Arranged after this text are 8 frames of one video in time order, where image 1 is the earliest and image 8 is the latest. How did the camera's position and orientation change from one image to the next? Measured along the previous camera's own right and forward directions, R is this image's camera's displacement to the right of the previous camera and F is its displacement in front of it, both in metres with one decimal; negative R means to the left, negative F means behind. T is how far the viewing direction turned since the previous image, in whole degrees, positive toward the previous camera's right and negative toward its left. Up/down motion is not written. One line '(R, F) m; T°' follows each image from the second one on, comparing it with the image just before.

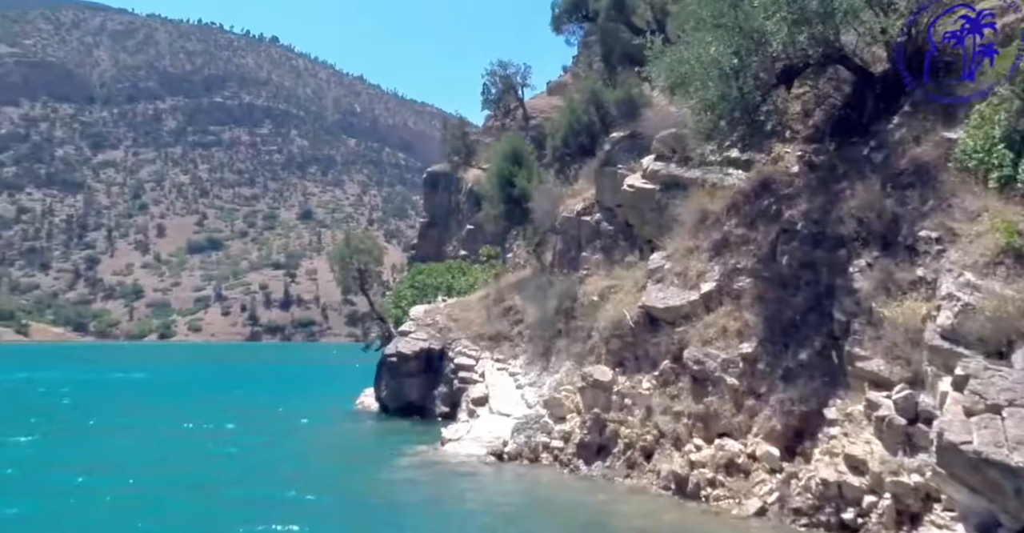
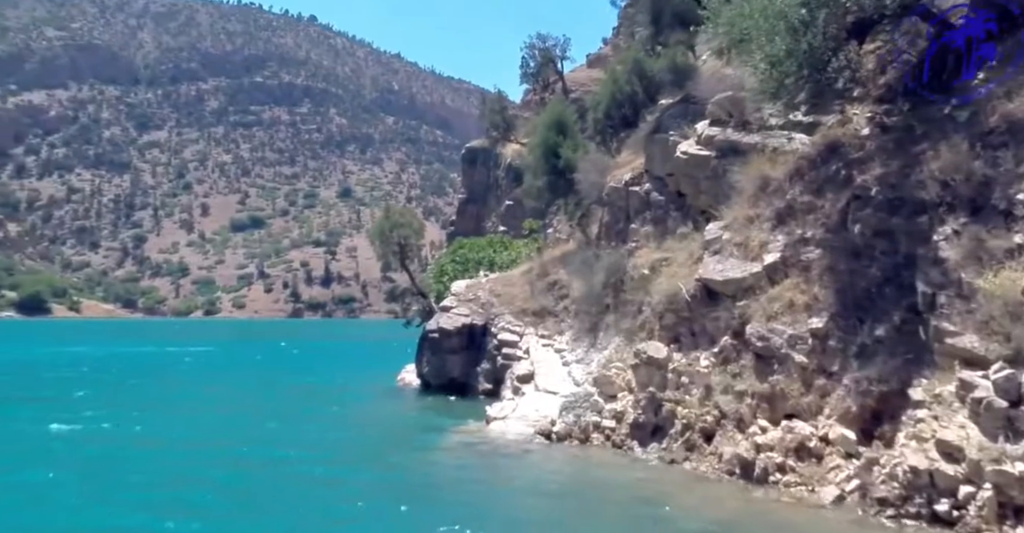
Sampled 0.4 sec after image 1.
(-0.3, +1.2) m; -2°
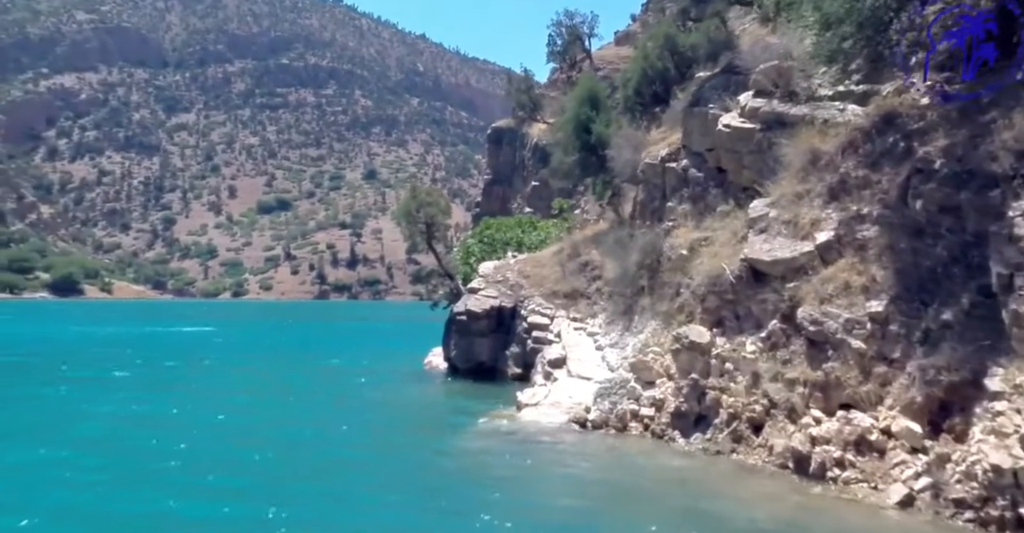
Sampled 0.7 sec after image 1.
(-0.2, +1.2) m; -2°
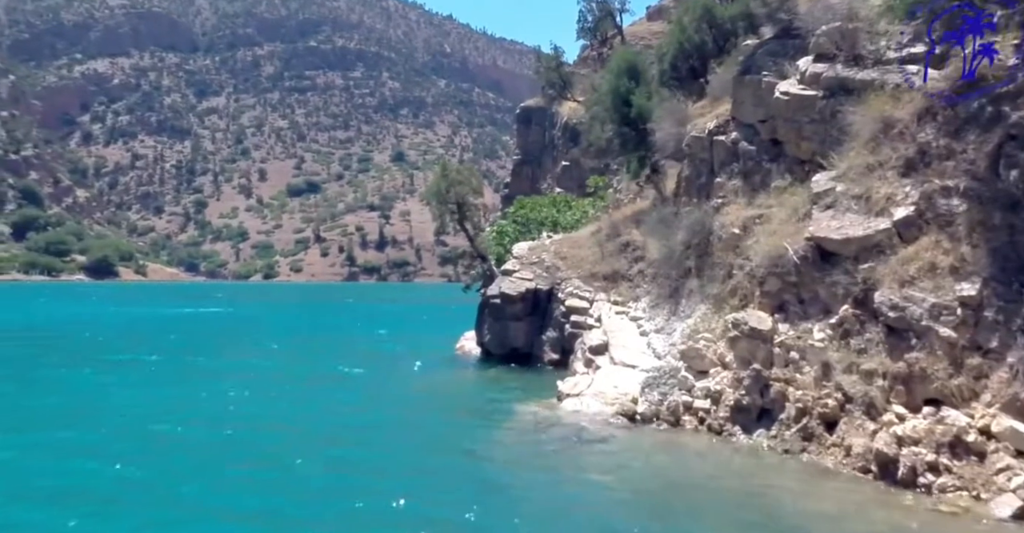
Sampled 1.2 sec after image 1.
(-0.3, +1.7) m; -2°
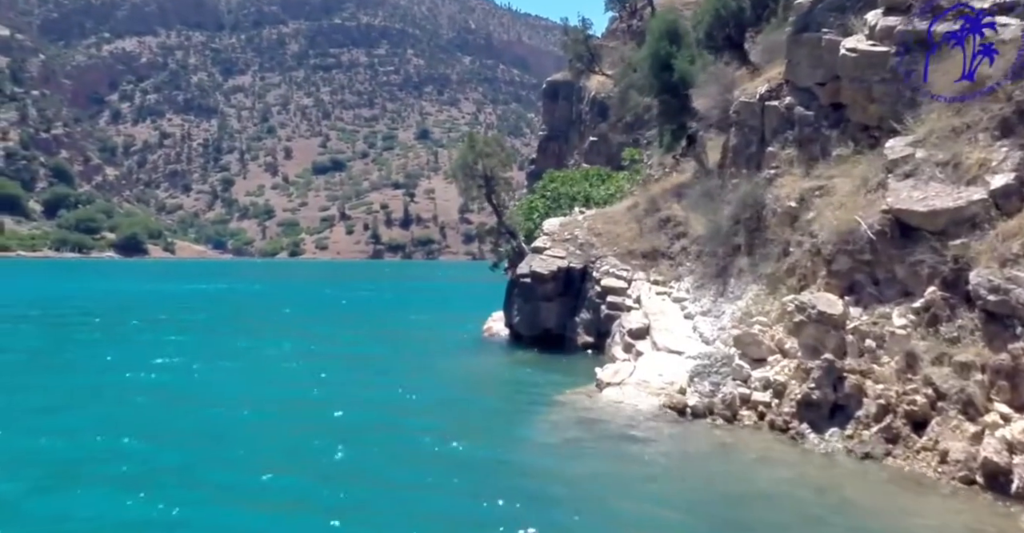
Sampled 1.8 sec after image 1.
(-0.2, +2.0) m; -1°
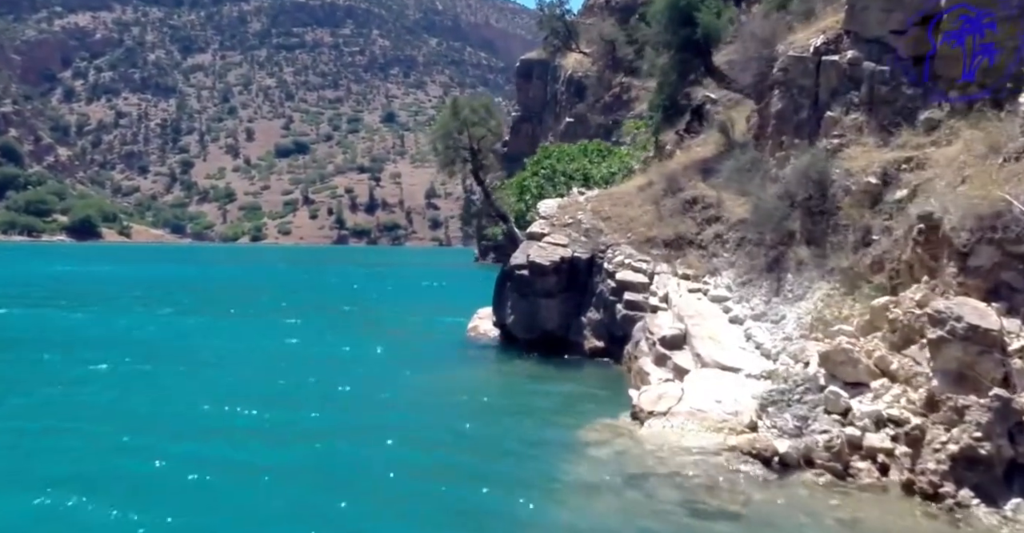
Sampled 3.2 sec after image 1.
(-0.8, +4.8) m; +2°
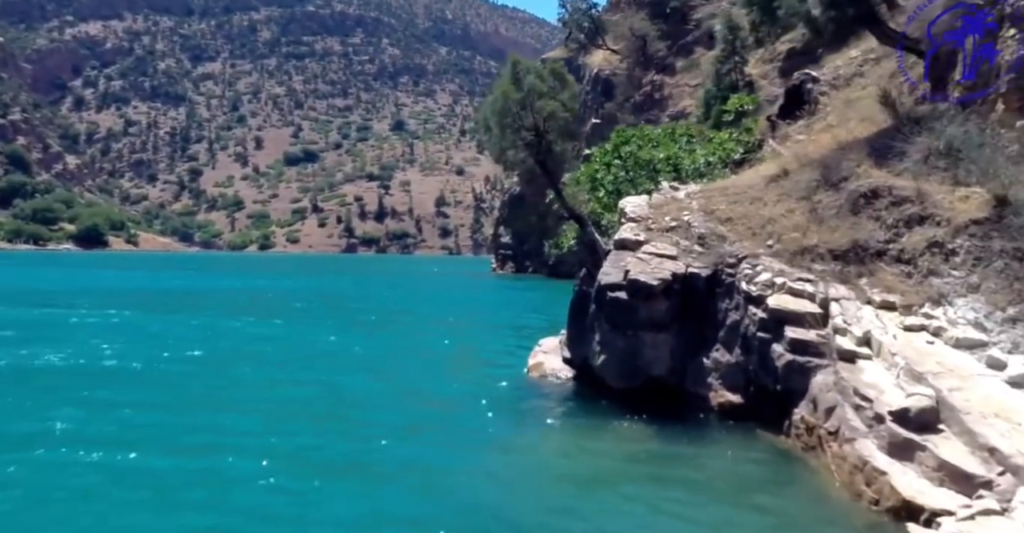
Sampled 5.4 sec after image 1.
(-1.6, +7.4) m; 0°
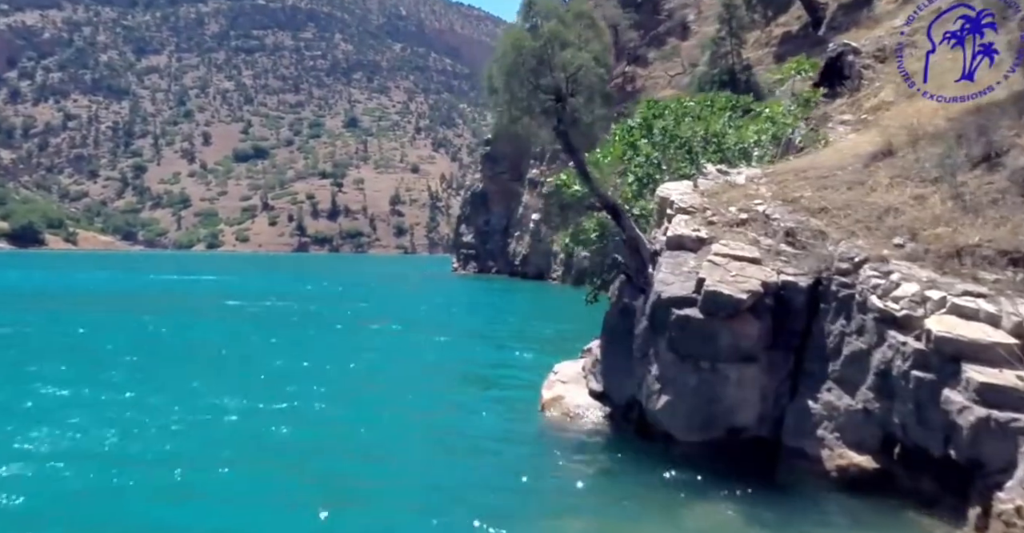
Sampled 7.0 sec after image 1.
(-1.0, +5.3) m; +3°
